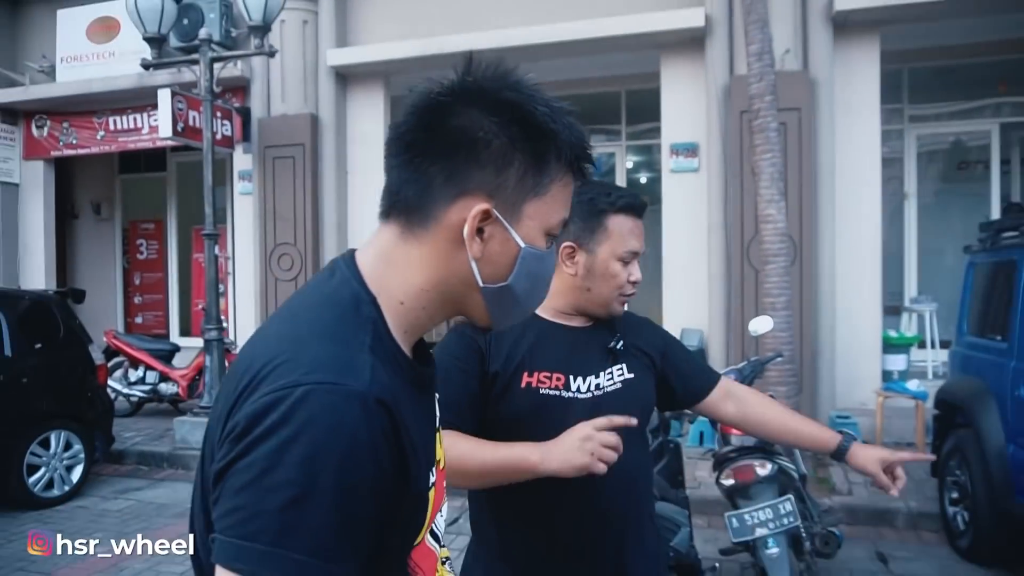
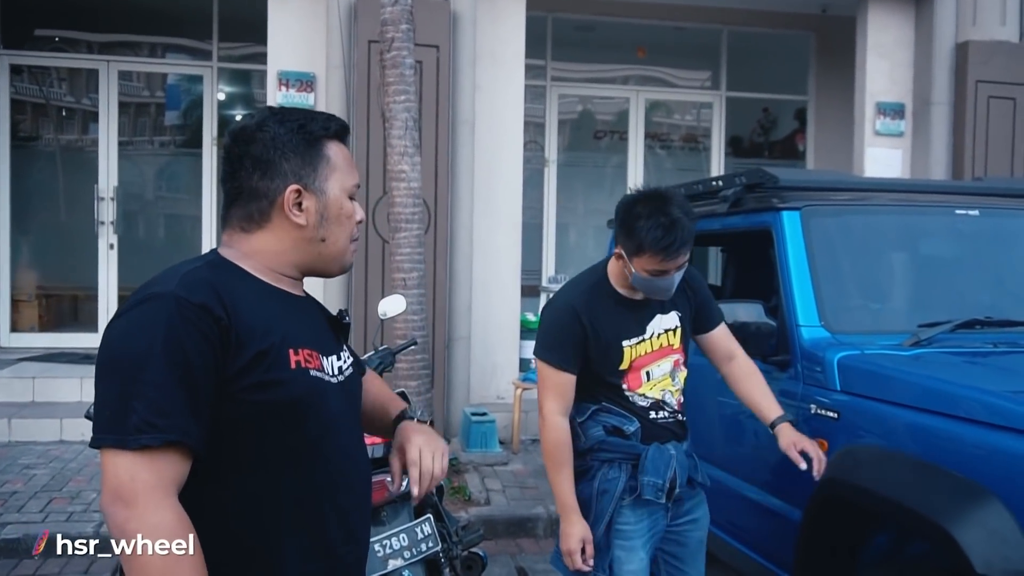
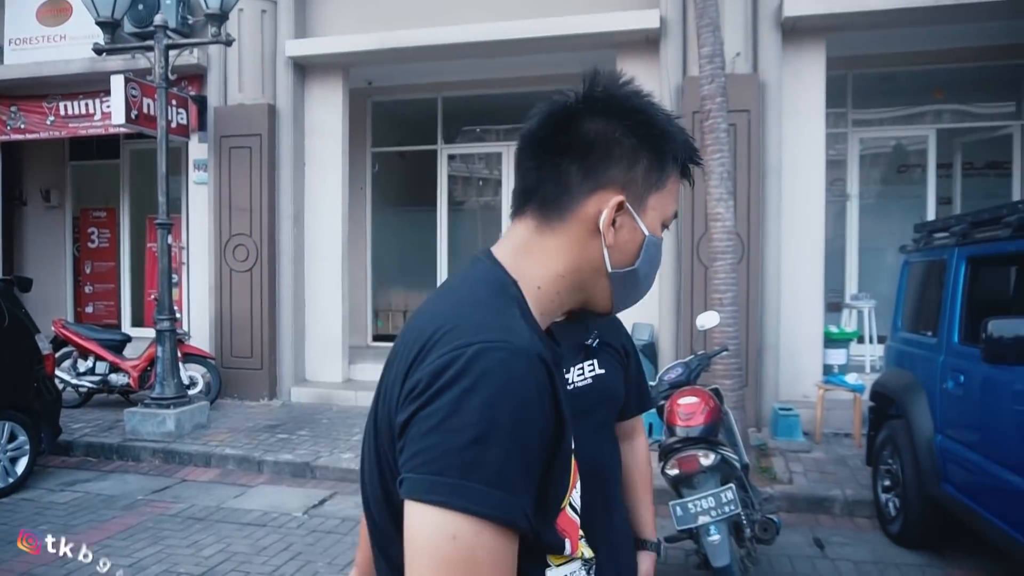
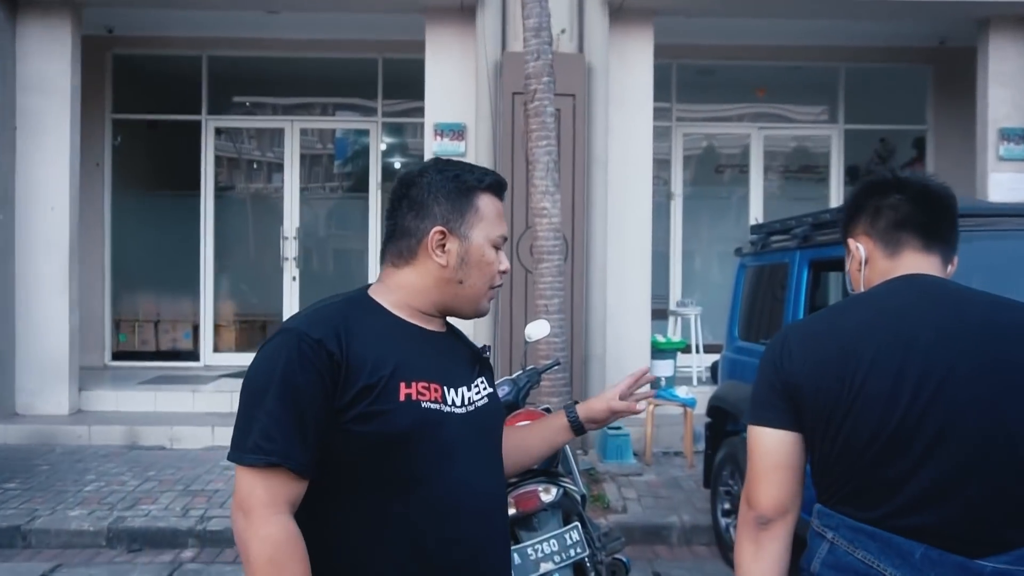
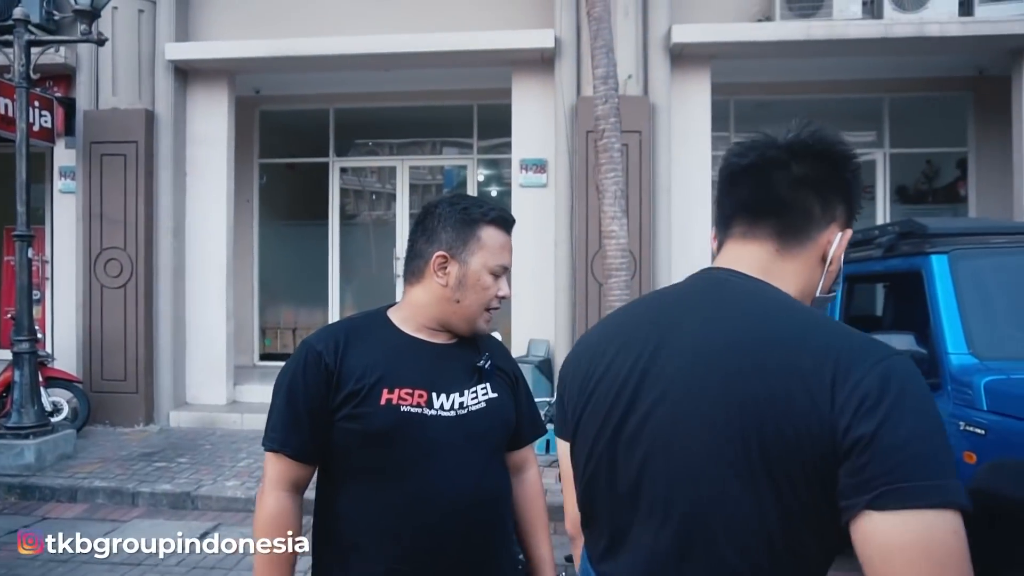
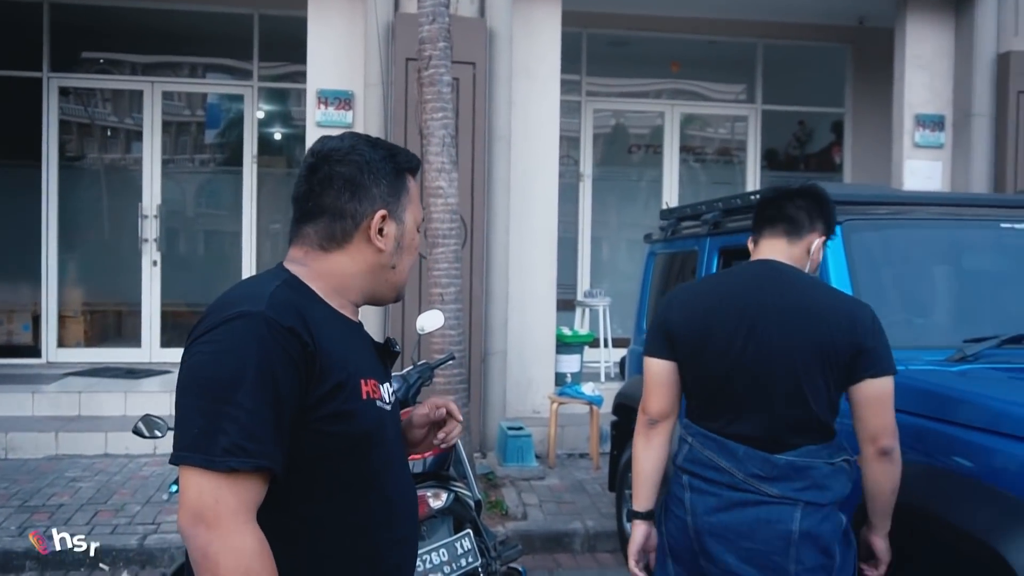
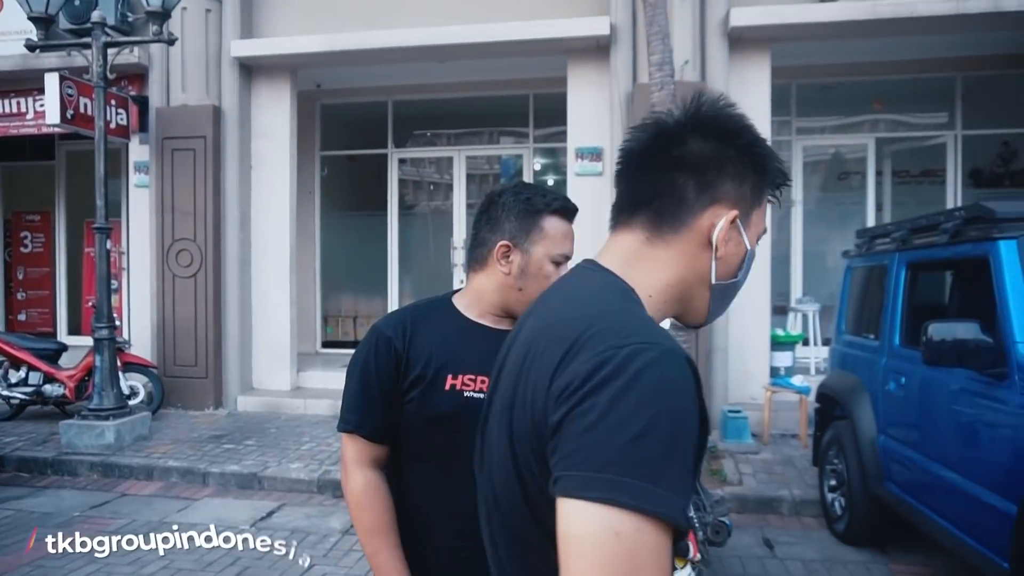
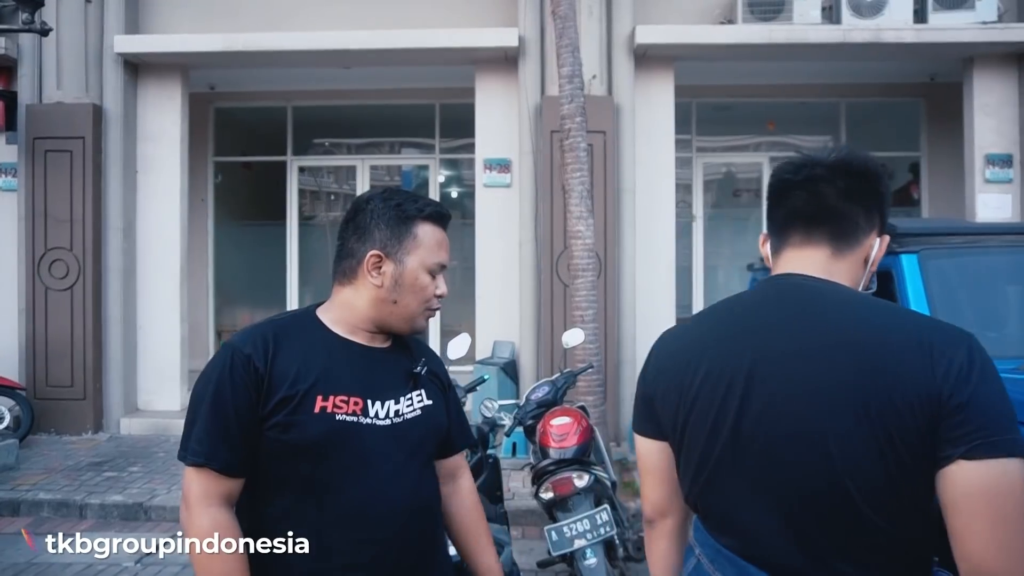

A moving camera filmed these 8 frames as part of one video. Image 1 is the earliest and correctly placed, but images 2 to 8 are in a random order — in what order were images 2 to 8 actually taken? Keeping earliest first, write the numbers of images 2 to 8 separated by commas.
3, 7, 5, 8, 4, 6, 2
